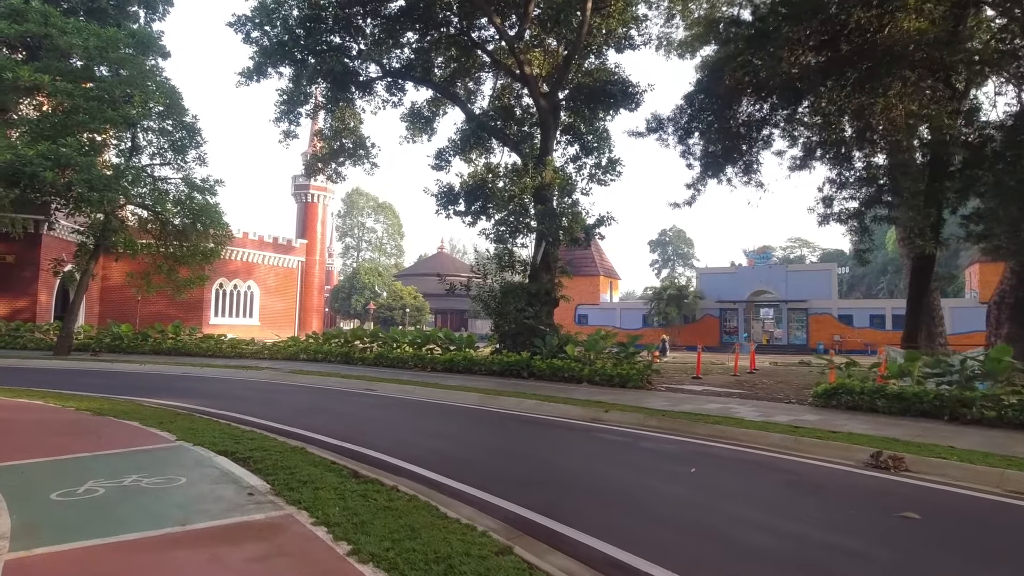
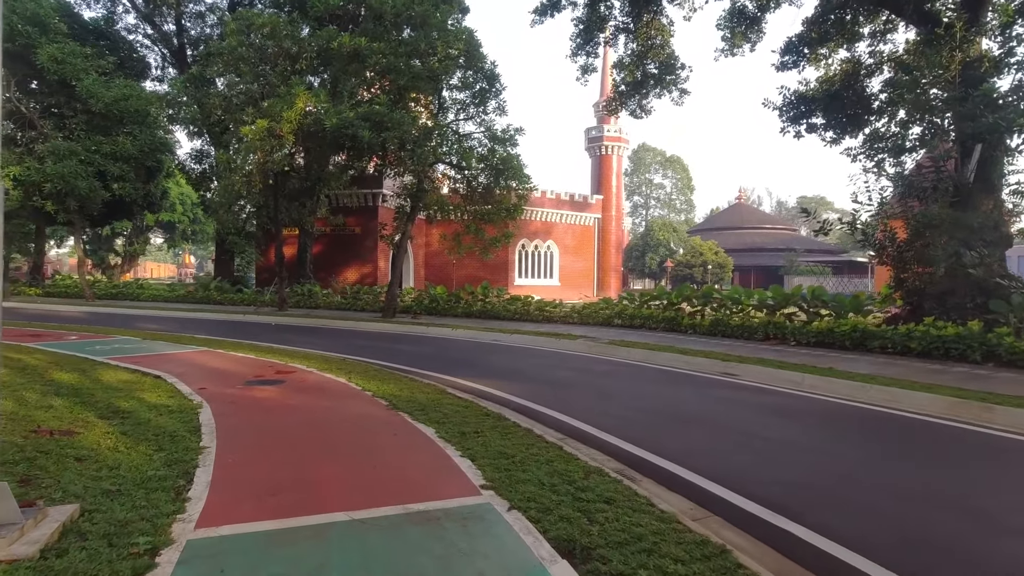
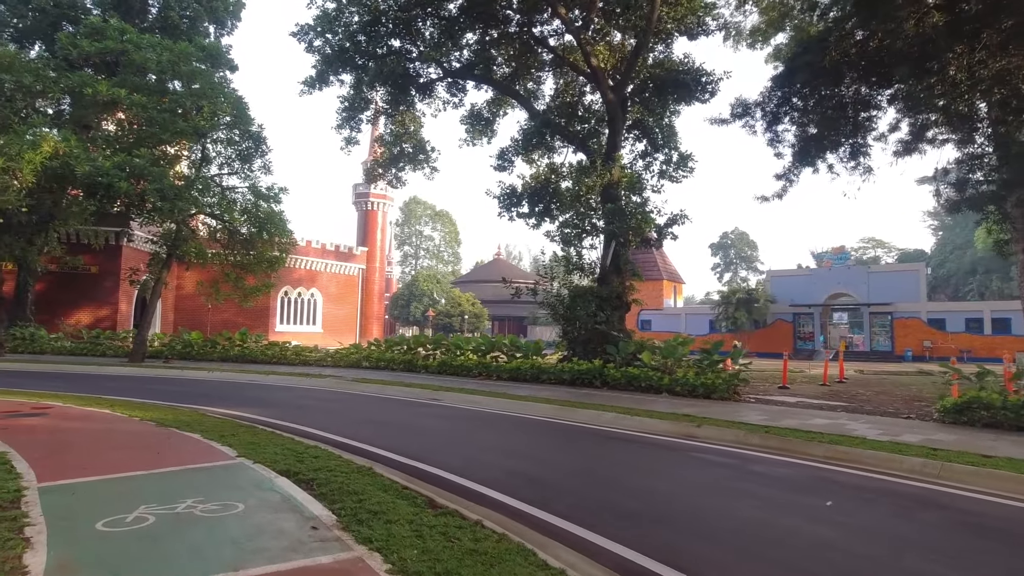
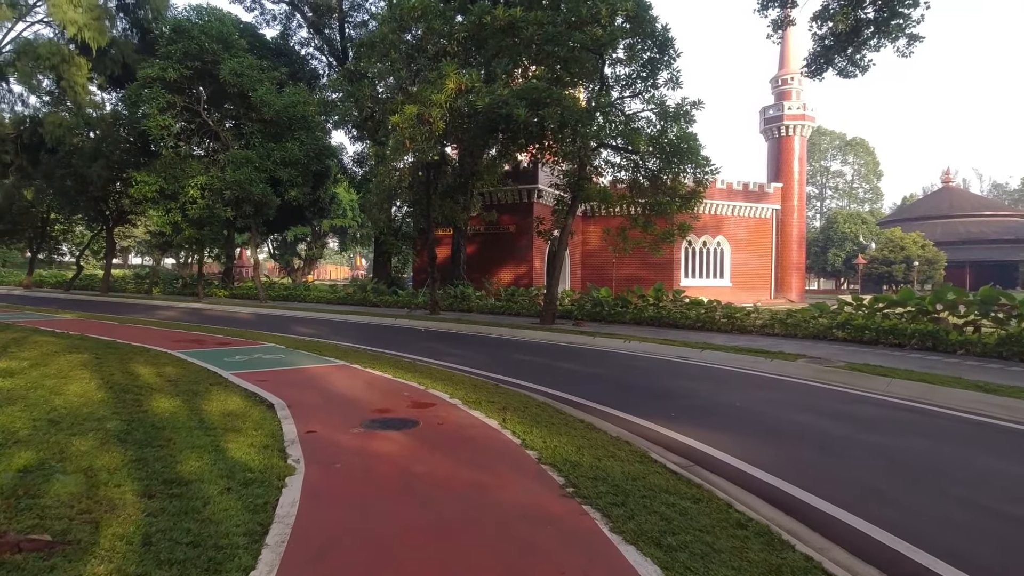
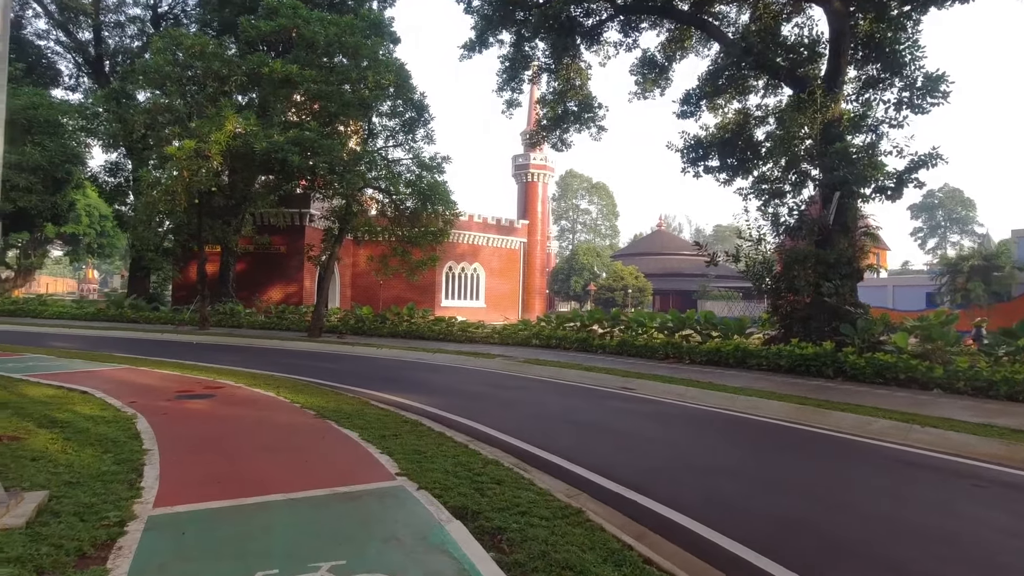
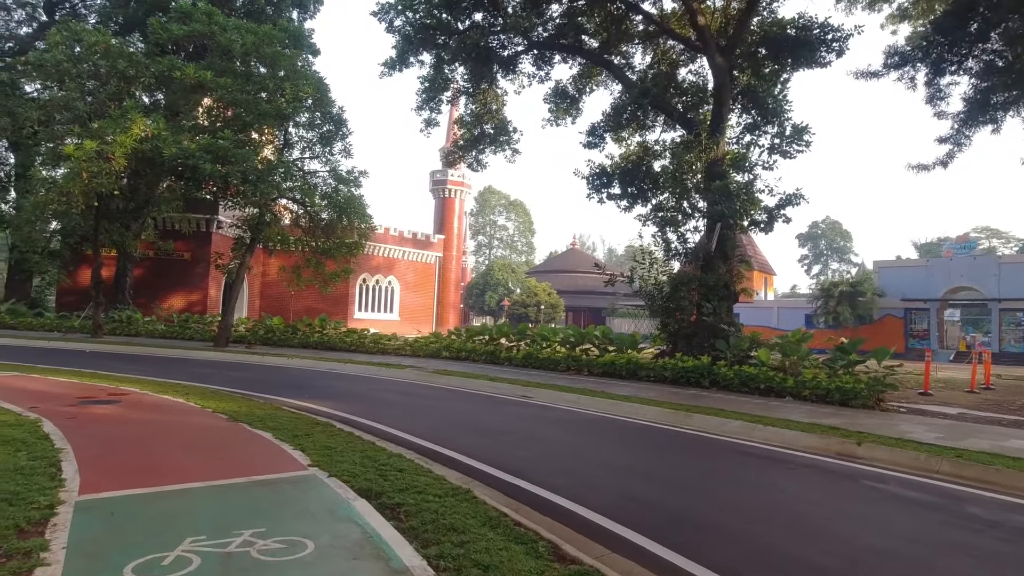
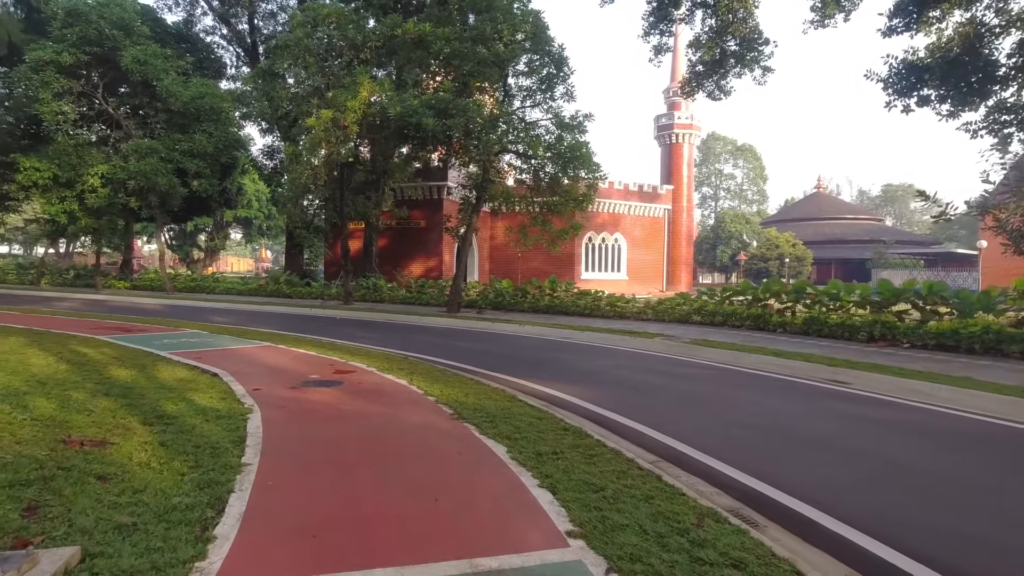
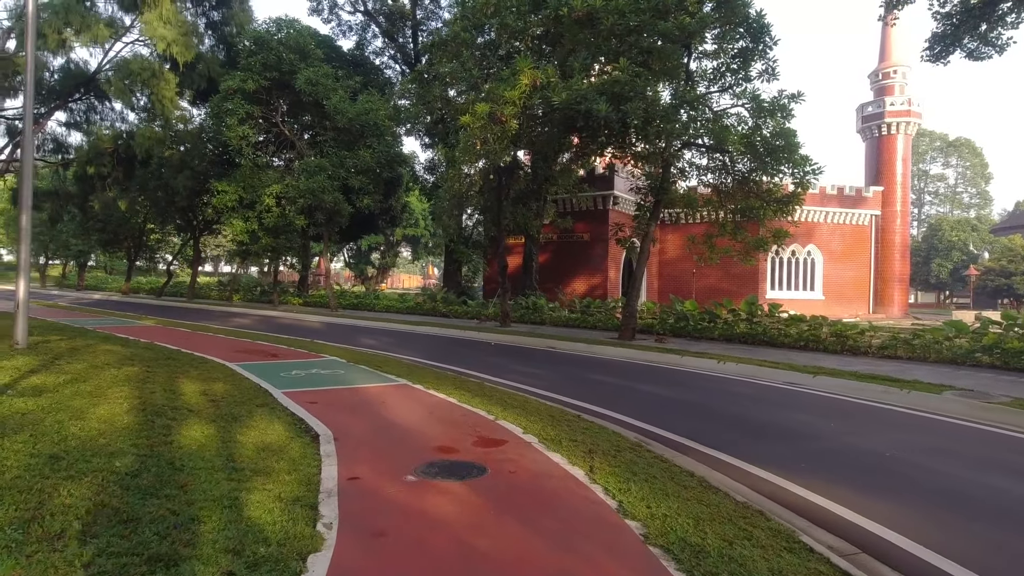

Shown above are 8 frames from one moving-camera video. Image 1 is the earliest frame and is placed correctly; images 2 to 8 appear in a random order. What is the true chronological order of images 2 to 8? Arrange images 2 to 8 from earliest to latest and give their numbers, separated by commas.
3, 6, 5, 2, 7, 4, 8
